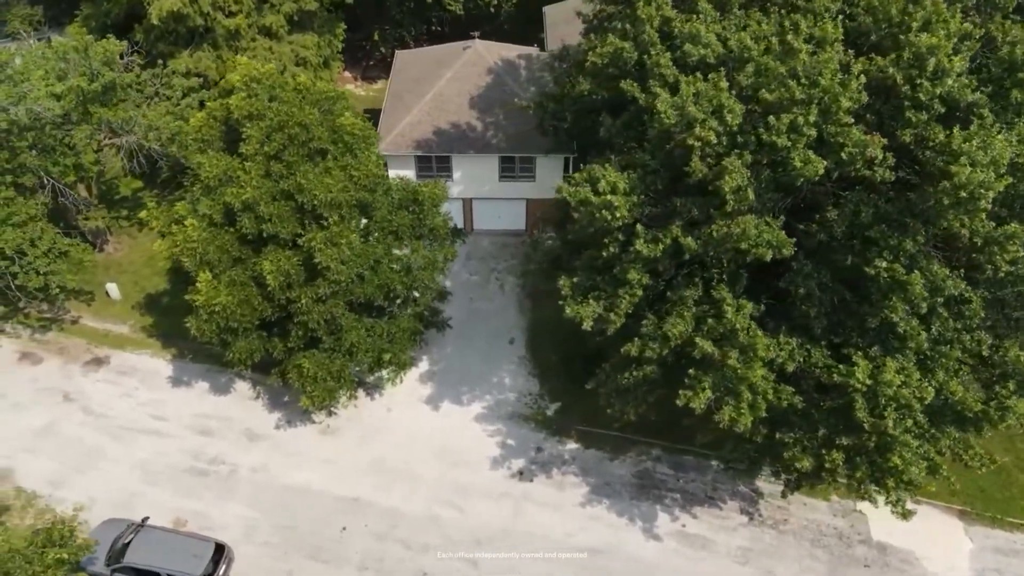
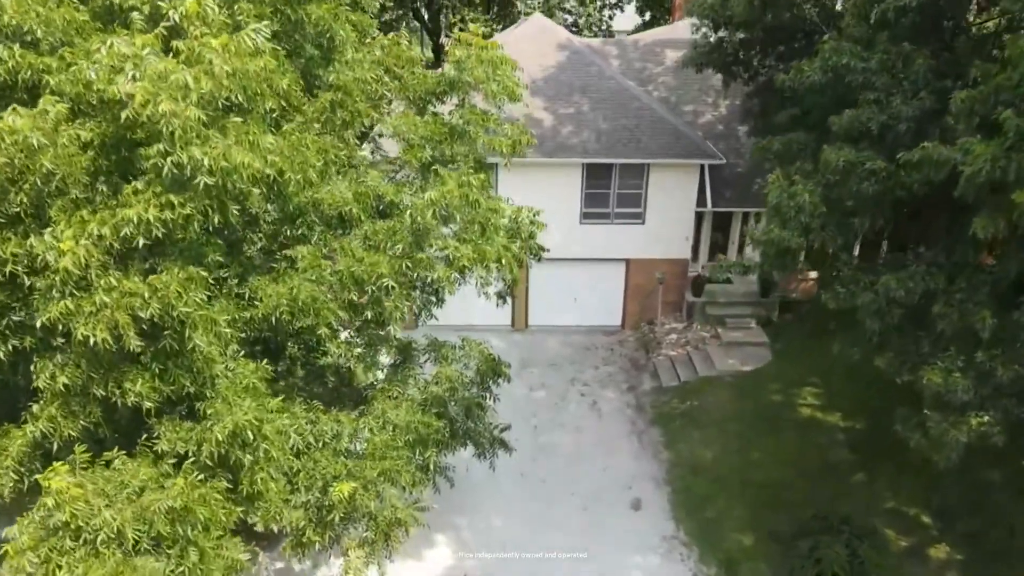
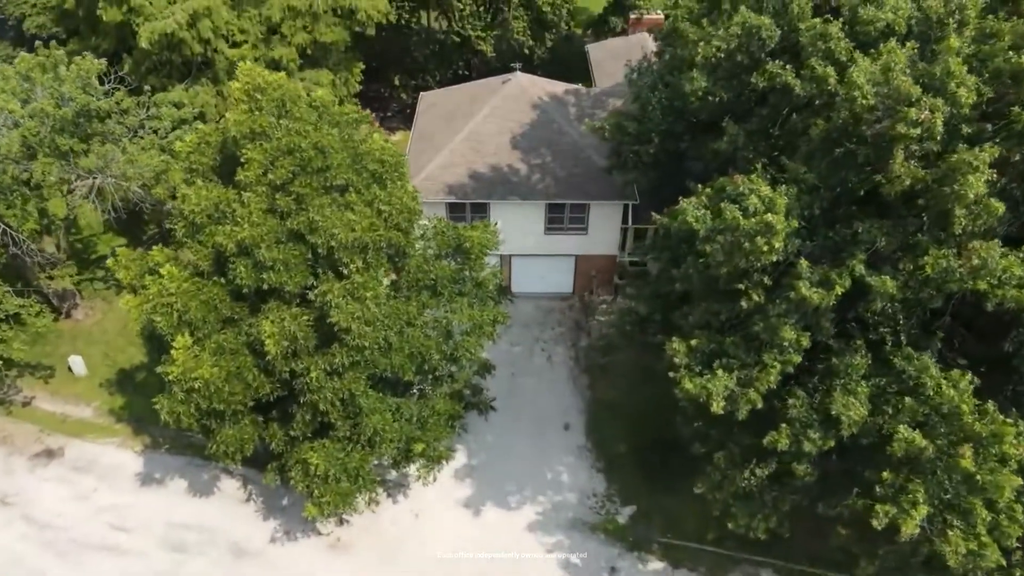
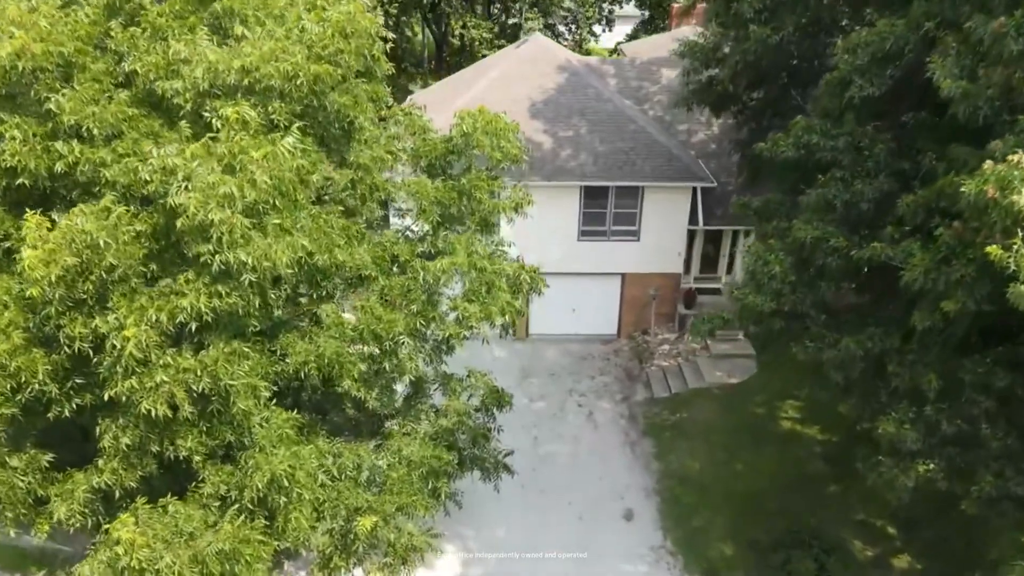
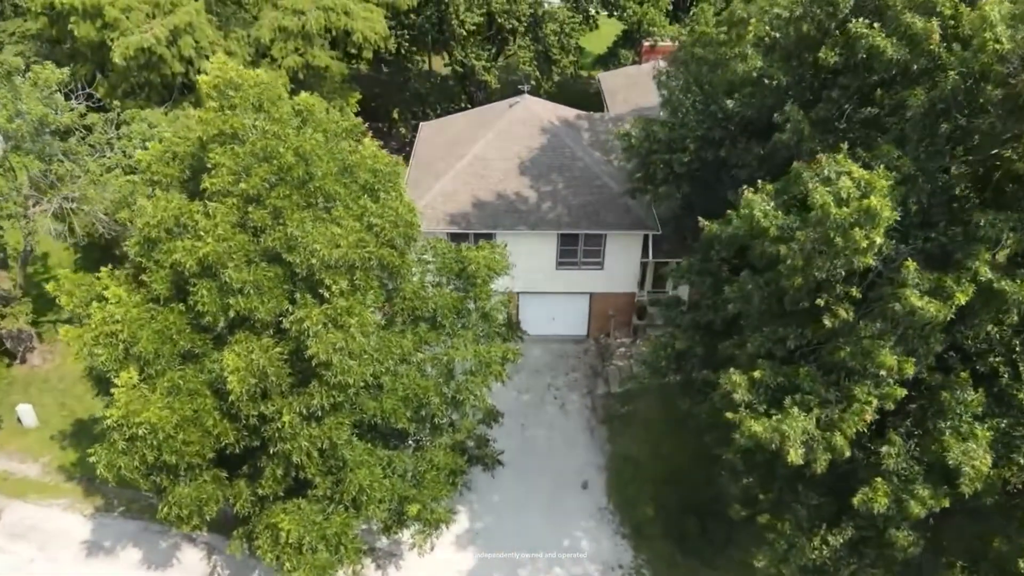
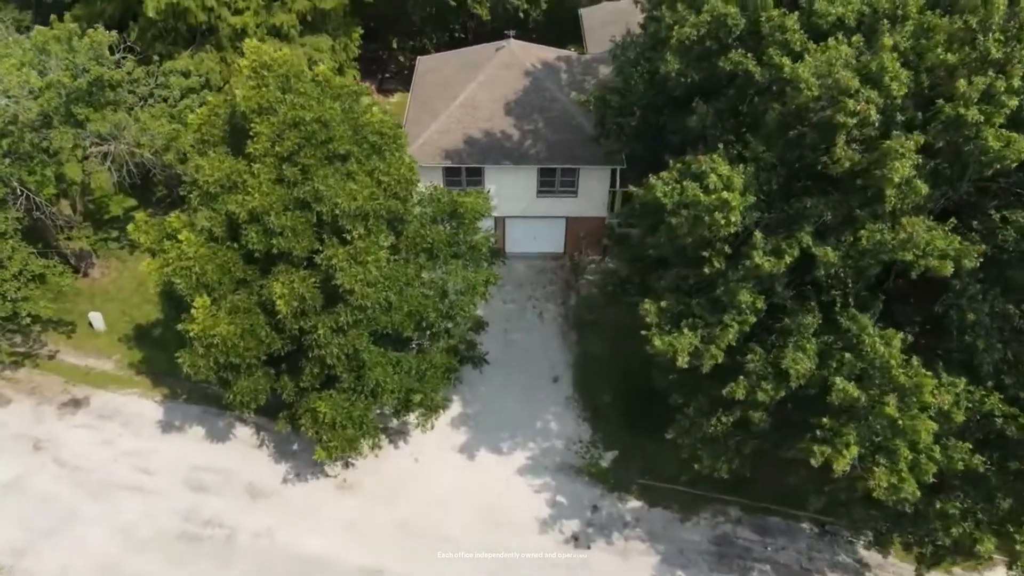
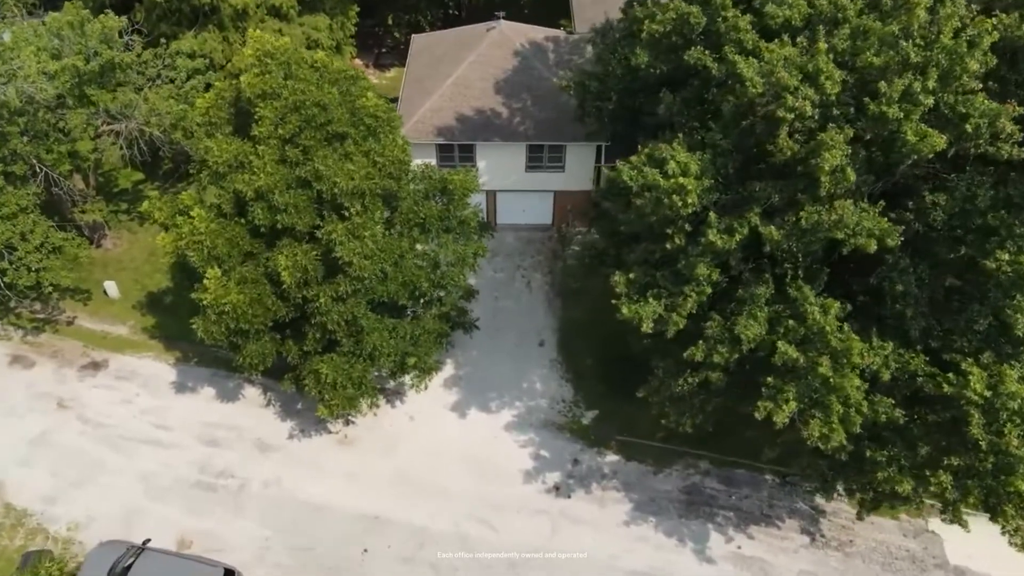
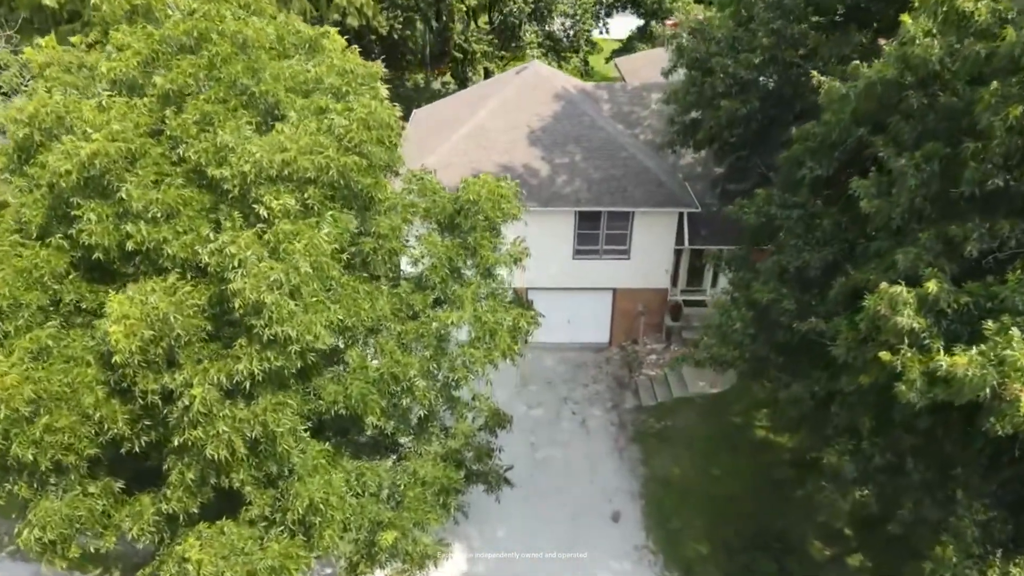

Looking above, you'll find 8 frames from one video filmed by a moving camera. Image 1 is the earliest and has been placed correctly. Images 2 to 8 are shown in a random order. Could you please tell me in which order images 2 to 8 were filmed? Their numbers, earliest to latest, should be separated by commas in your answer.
7, 6, 3, 5, 8, 4, 2
